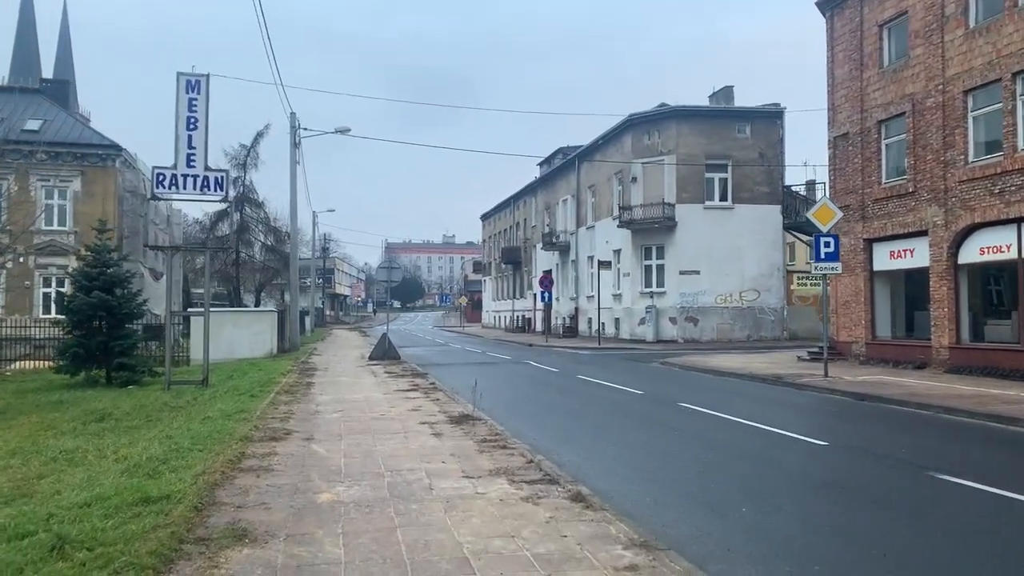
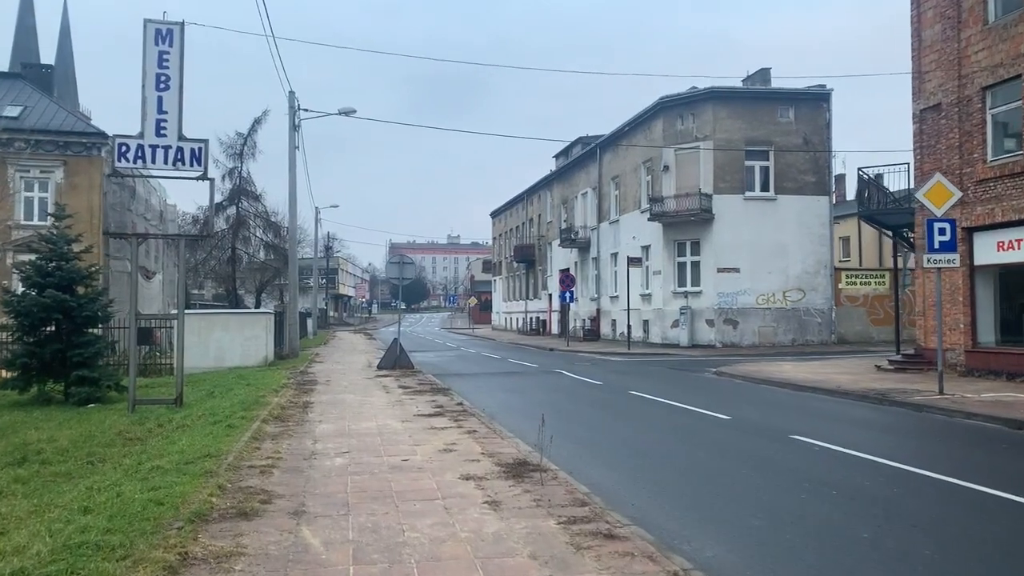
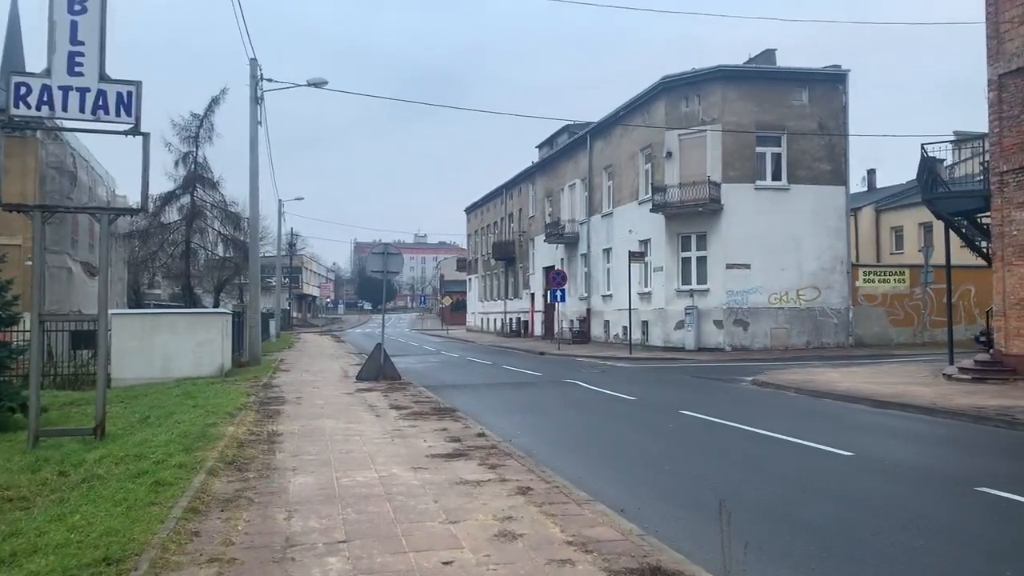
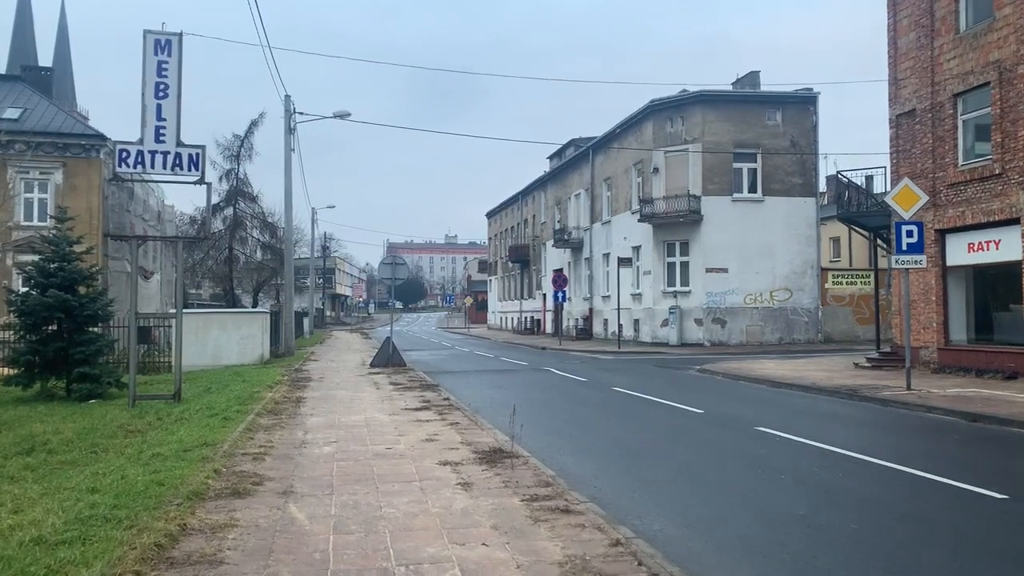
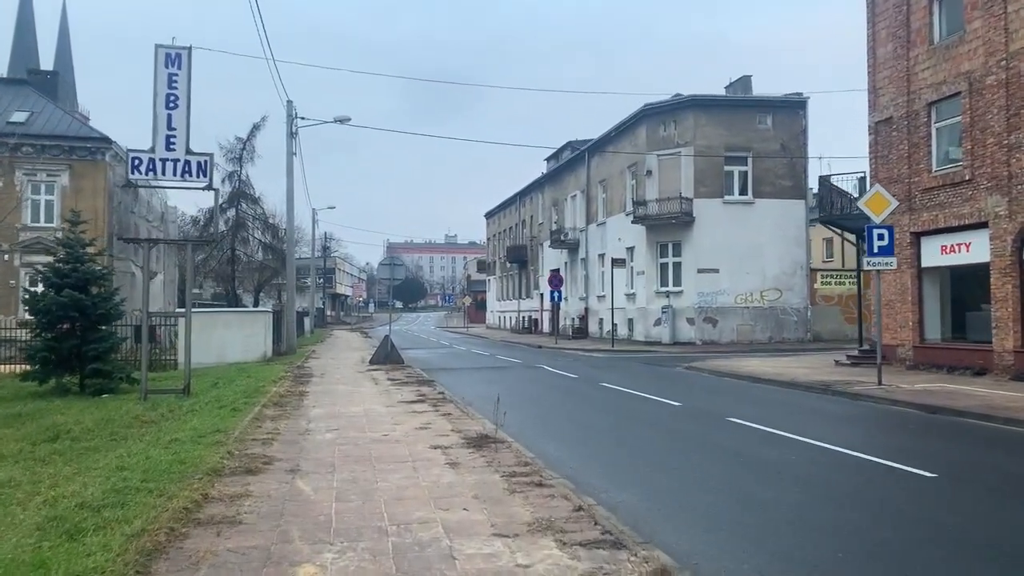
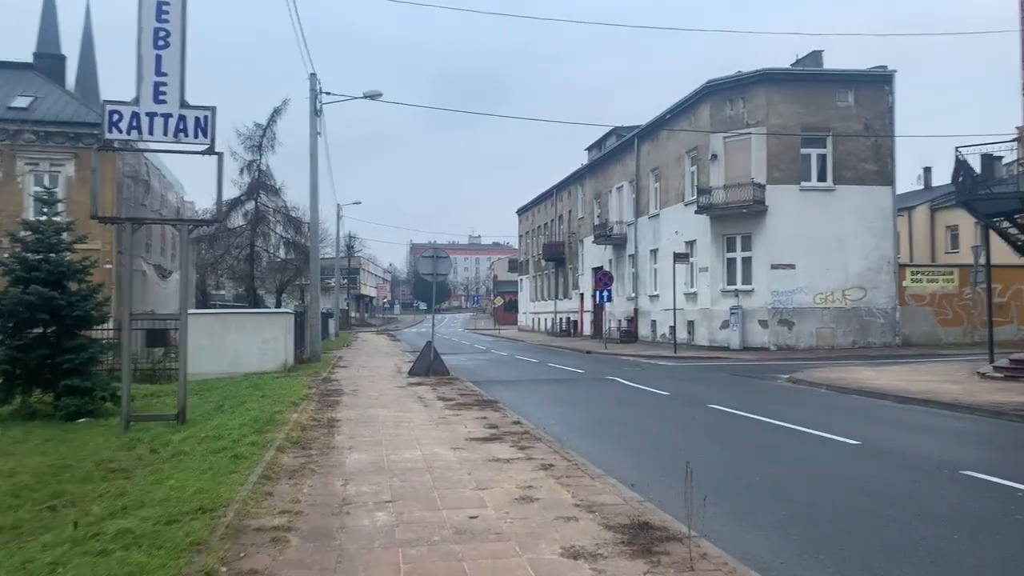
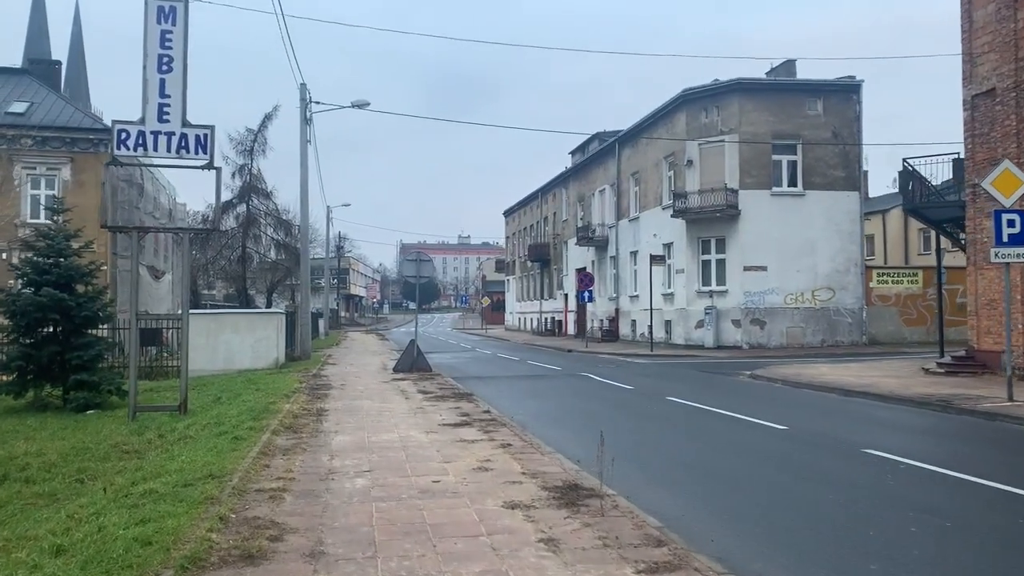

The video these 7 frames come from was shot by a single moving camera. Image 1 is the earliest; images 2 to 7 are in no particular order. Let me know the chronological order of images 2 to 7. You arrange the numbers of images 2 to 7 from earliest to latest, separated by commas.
5, 4, 2, 7, 6, 3
